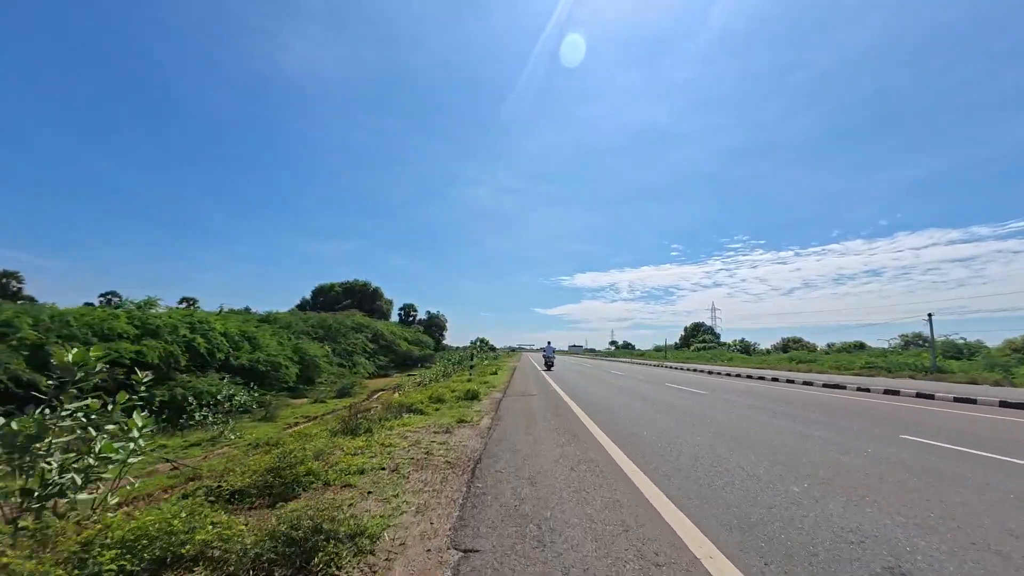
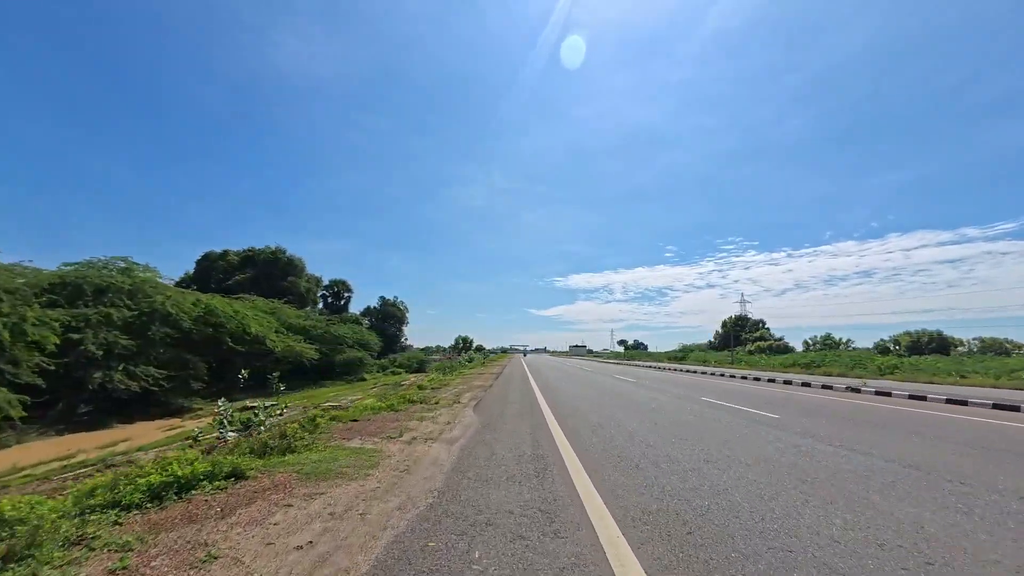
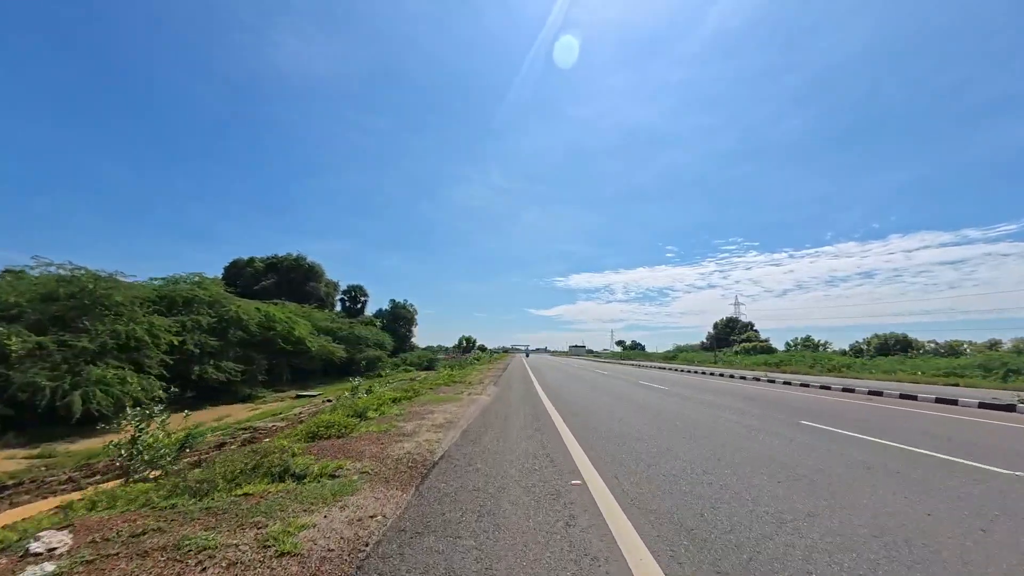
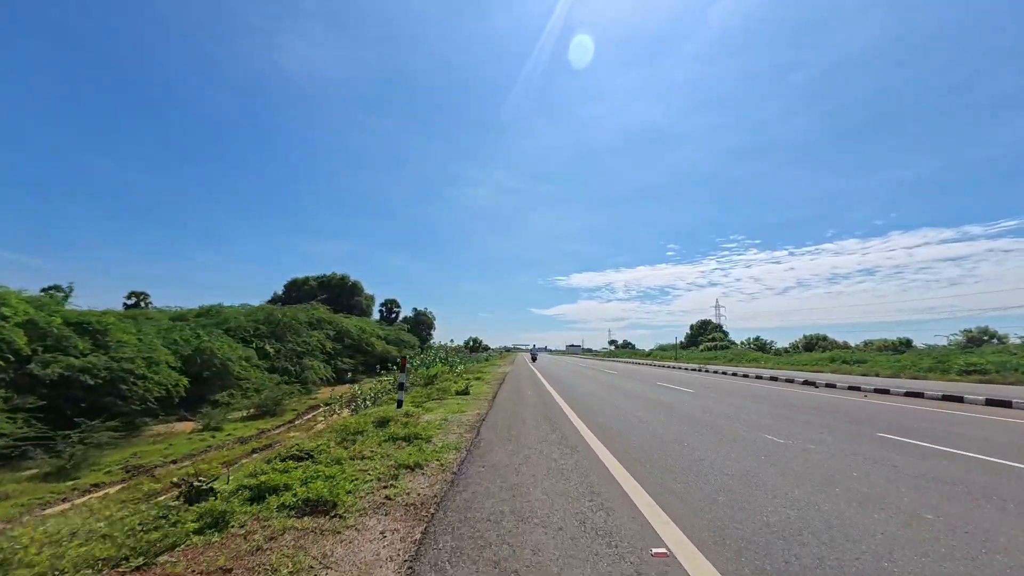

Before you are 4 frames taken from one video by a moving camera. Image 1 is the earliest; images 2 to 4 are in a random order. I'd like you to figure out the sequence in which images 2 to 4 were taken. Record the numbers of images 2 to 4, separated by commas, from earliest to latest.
4, 3, 2
